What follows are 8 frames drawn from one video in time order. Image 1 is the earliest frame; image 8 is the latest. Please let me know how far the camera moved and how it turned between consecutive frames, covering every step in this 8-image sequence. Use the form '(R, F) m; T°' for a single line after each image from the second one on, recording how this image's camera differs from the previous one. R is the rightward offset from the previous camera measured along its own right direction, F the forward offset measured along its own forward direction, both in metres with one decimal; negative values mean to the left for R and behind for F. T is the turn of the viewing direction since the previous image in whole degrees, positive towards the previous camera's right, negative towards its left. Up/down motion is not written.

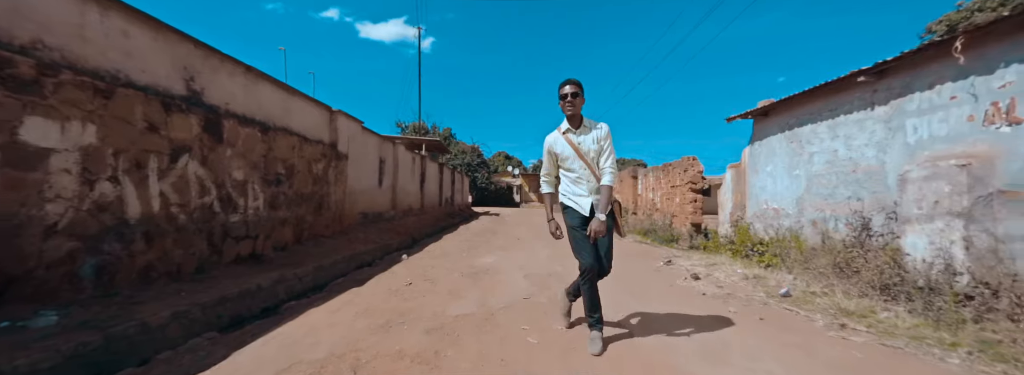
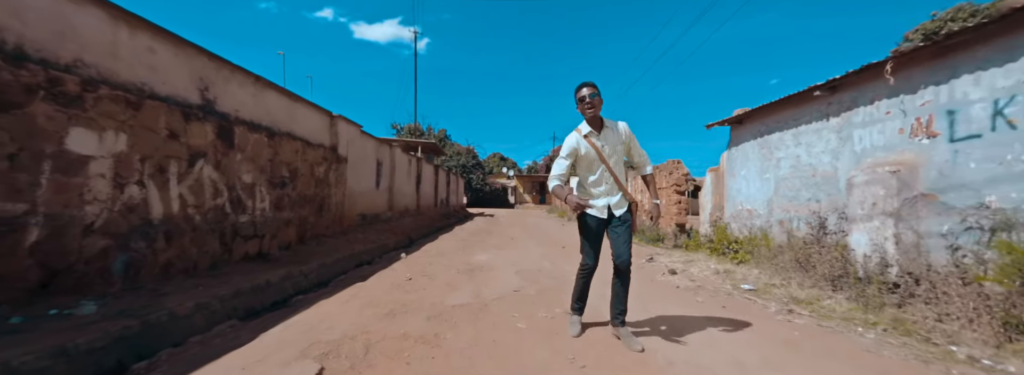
(0.0, -0.3) m; +1°
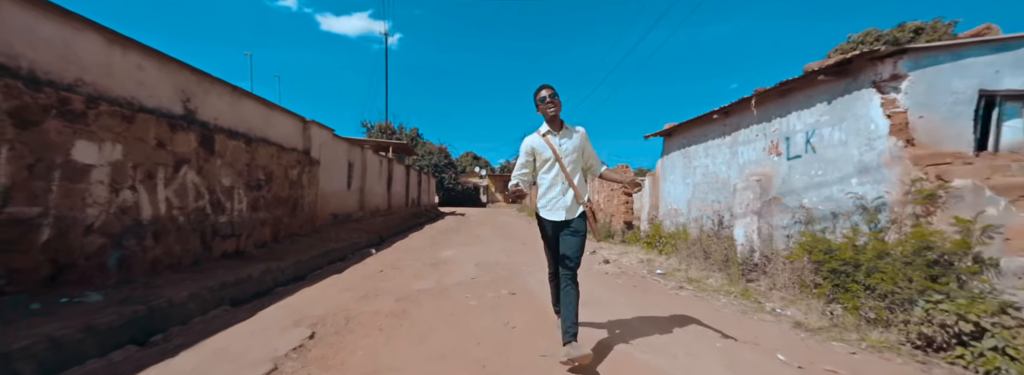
(+0.2, -0.7) m; +4°
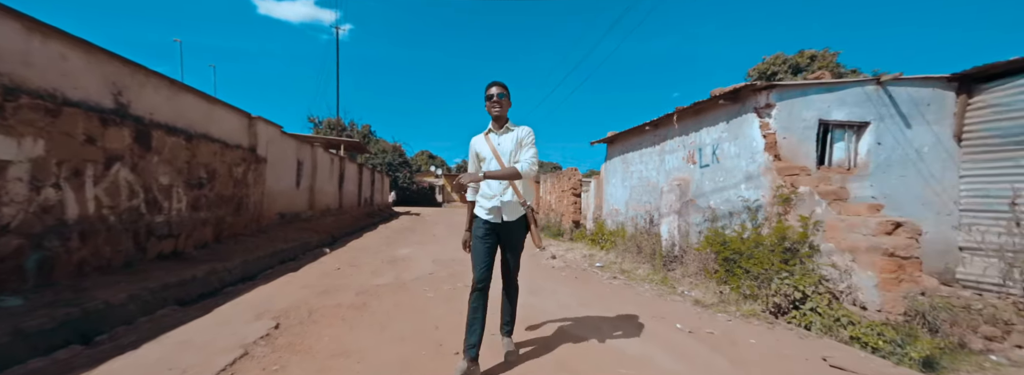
(0.0, -0.4) m; +7°
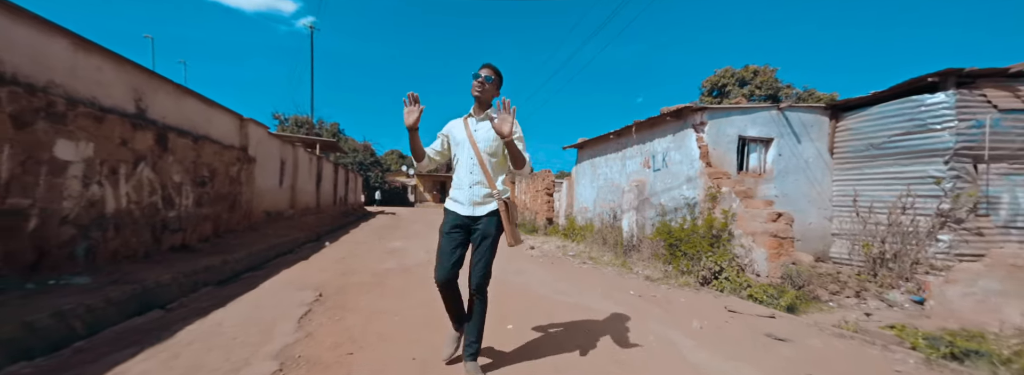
(-0.2, -0.8) m; +5°
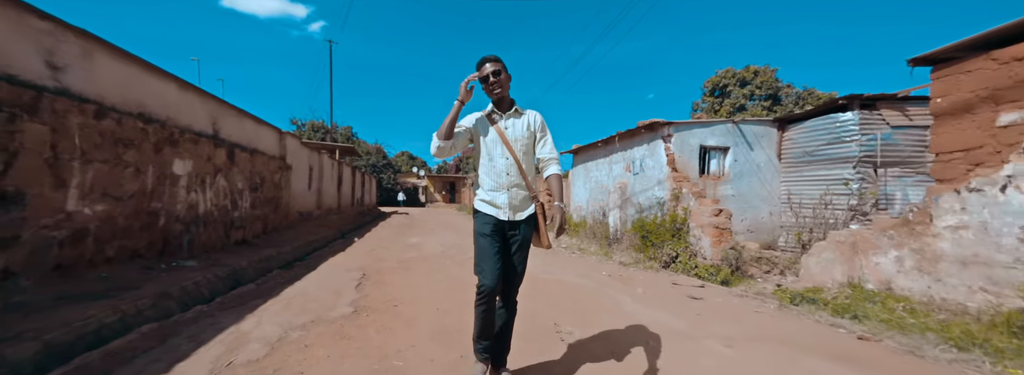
(+0.2, -1.0) m; -2°
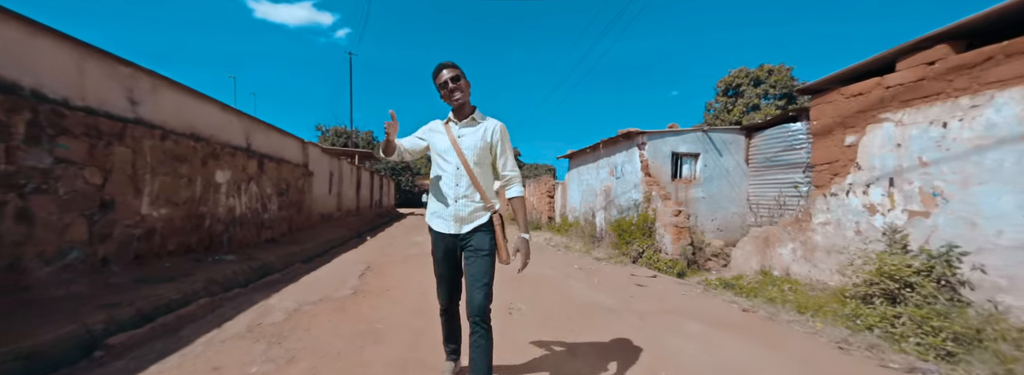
(+0.5, -0.7) m; -3°
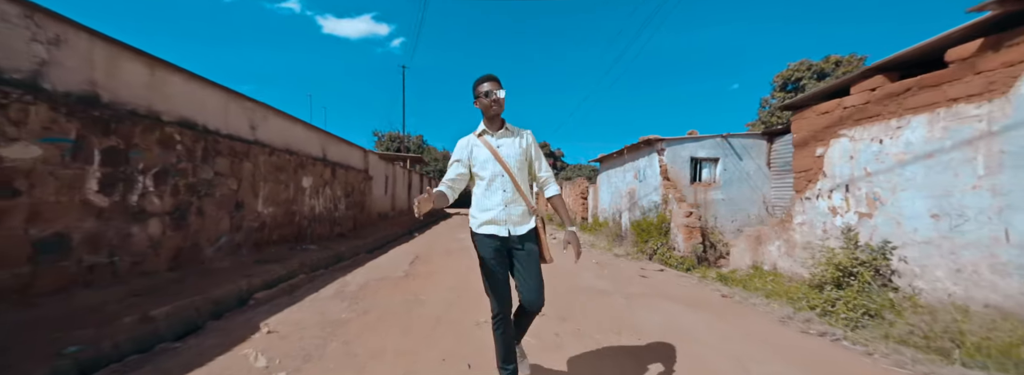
(+0.3, -0.8) m; -7°
